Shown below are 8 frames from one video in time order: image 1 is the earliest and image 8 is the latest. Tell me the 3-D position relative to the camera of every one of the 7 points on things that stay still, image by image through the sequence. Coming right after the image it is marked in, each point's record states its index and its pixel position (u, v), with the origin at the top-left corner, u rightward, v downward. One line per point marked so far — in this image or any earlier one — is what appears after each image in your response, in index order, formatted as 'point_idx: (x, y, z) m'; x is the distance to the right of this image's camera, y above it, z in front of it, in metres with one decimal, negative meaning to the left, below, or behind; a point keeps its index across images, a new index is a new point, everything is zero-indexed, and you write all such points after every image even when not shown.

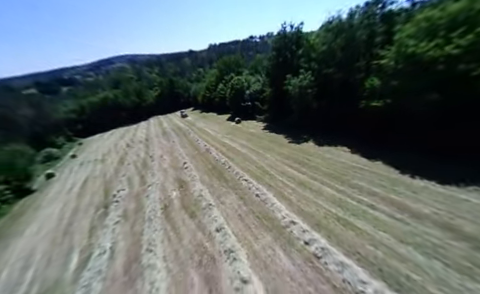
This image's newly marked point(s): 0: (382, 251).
0: (+6.1, -4.9, +7.8) m
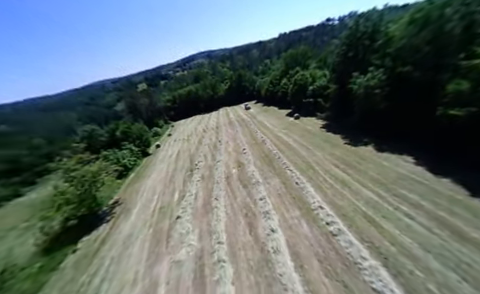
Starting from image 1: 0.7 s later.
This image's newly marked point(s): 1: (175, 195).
0: (+7.9, -5.3, +9.3) m
1: (-6.8, -5.2, +18.3) m
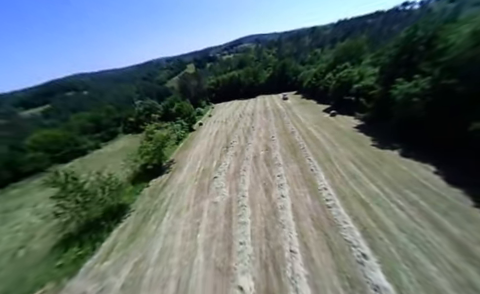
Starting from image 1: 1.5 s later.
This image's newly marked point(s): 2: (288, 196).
0: (+9.2, -5.2, +12.1) m
1: (-3.5, -2.3, +23.5) m
2: (+4.5, -4.3, +15.8) m
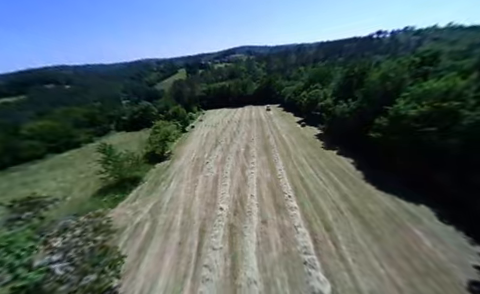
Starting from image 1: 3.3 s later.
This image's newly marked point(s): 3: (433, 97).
0: (+7.1, -4.4, +20.0) m
1: (-6.3, -1.5, +30.5) m
2: (+2.2, -3.5, +23.4) m
3: (+20.5, +5.9, +18.2) m
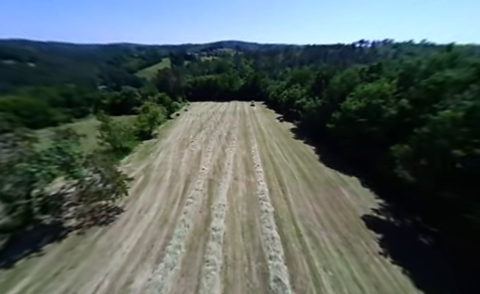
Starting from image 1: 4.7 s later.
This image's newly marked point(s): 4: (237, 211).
0: (+4.0, -1.8, +24.7) m
1: (-10.1, +2.2, +33.8) m
2: (-1.1, -0.5, +27.6) m
3: (+18.2, +7.7, +24.1) m
4: (-0.2, -5.0, +13.3) m
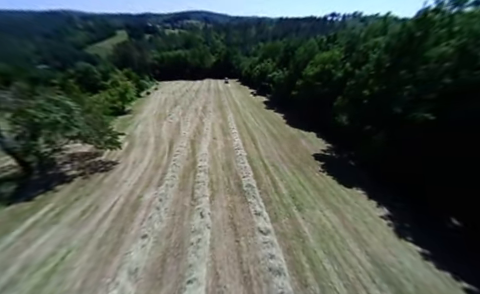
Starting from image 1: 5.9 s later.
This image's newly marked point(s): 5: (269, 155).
0: (+0.2, +3.8, +27.8) m
1: (-15.2, +7.6, +34.5) m
2: (-5.3, +5.0, +29.8) m
3: (+13.7, +14.3, +27.8) m
4: (-2.2, -0.9, +16.3) m
5: (+3.1, -0.7, +17.8) m
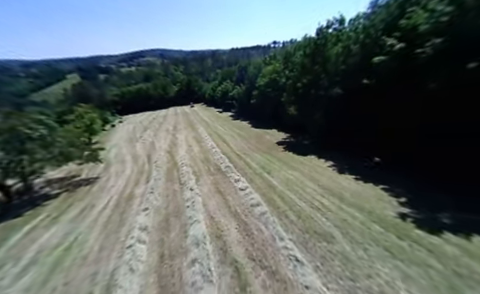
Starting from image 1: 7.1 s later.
0: (-4.9, +2.4, +30.3) m
1: (-21.6, +2.5, +34.9) m
2: (-10.9, +2.3, +31.5) m
3: (+6.1, +15.0, +33.6) m
4: (-4.9, -1.1, +18.2) m
5: (+0.1, -0.2, +20.5) m
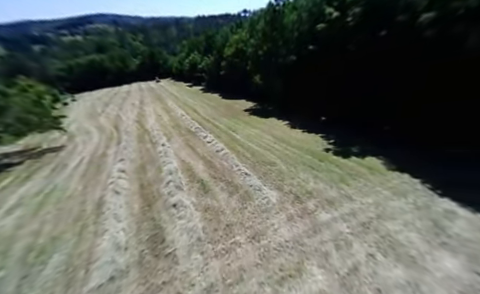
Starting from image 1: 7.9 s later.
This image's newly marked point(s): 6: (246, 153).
0: (-10.4, +7.5, +30.3) m
1: (-27.6, +7.2, +32.3) m
2: (-16.4, +7.2, +30.6) m
3: (-0.5, +21.0, +33.5) m
4: (-8.4, +2.5, +18.8) m
5: (-3.9, +4.0, +21.8) m
6: (+0.4, -0.4, +10.3) m
